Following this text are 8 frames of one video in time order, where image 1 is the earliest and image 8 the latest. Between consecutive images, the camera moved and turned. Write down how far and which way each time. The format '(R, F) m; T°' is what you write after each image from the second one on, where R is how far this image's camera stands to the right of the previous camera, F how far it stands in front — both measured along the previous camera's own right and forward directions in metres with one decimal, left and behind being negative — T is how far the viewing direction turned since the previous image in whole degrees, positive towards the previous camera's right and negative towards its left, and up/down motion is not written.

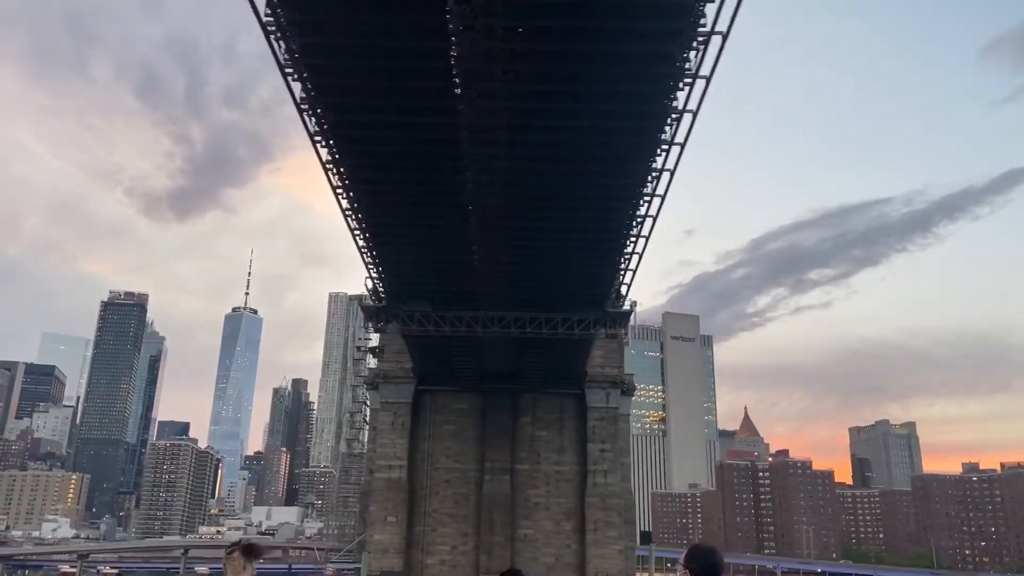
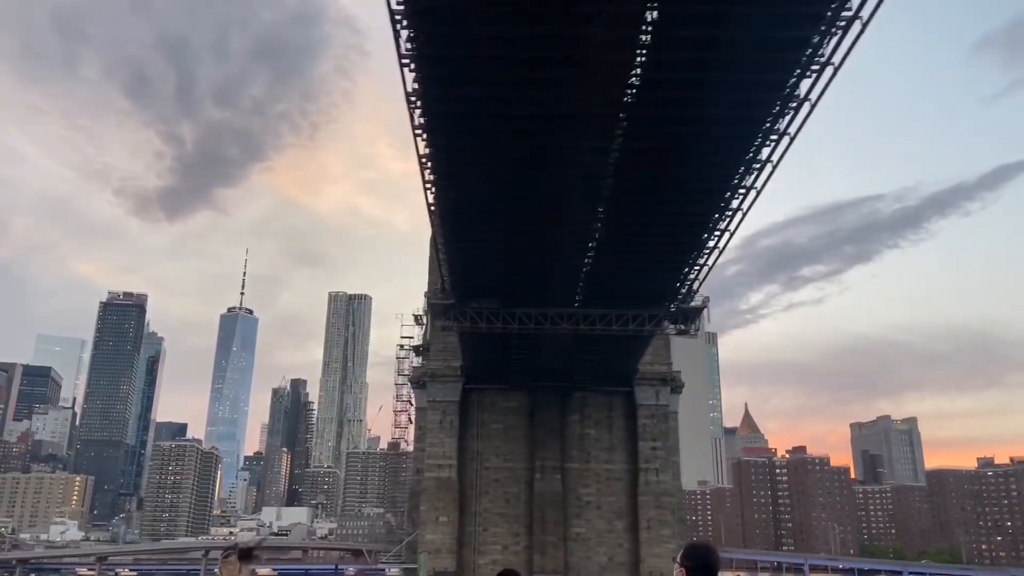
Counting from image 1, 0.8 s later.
(-2.8, +0.5) m; +1°
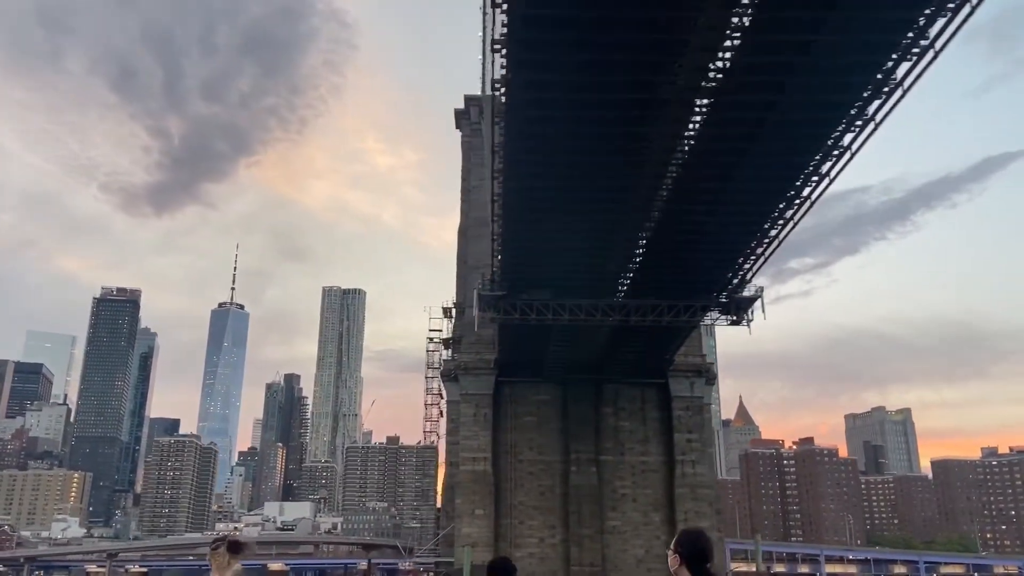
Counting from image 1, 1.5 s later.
(-2.2, +0.3) m; +1°
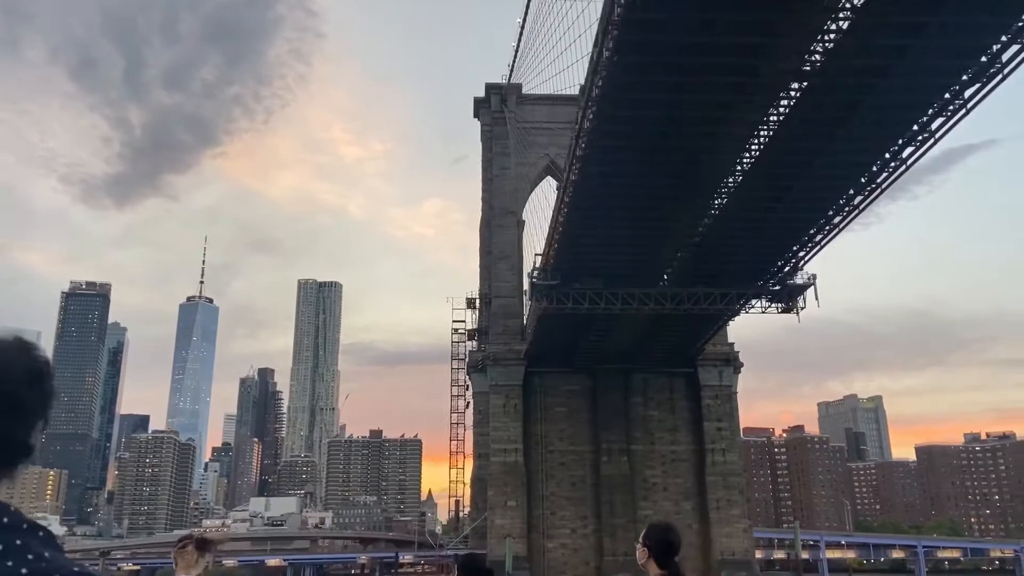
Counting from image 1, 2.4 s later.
(-3.0, +0.4) m; +2°
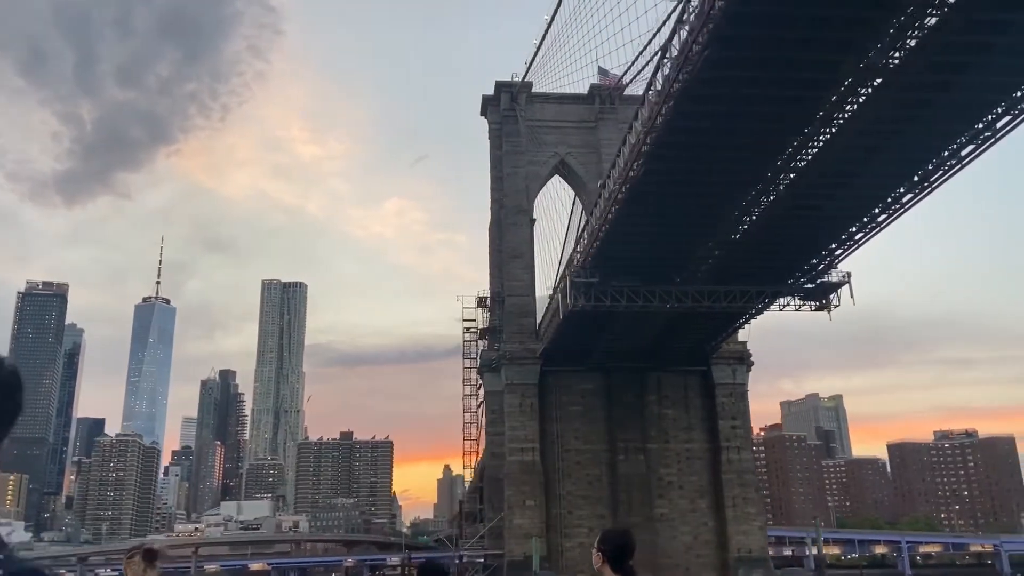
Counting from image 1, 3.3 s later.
(-2.8, +0.3) m; +3°
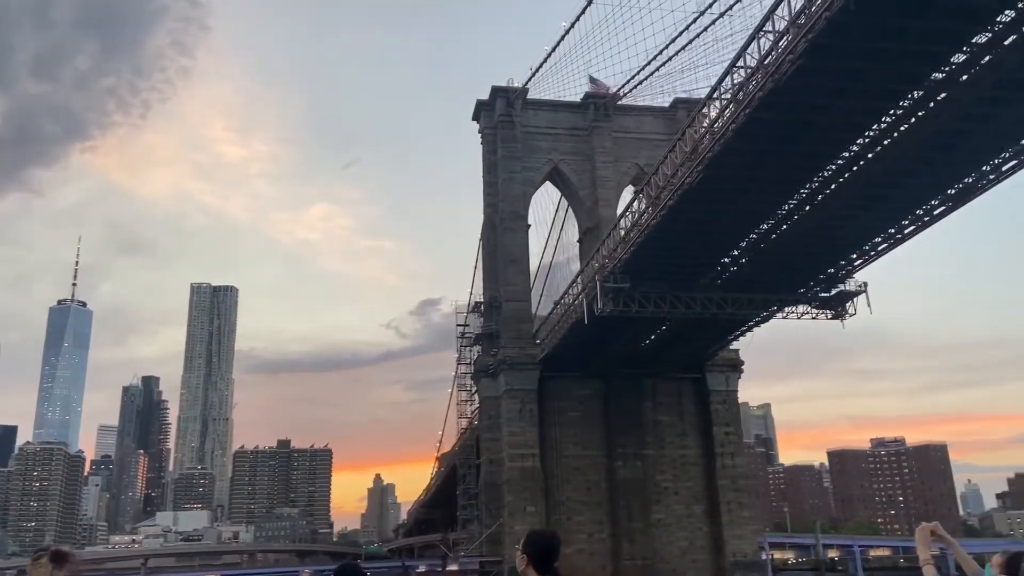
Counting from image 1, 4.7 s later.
(-3.6, +0.3) m; +5°
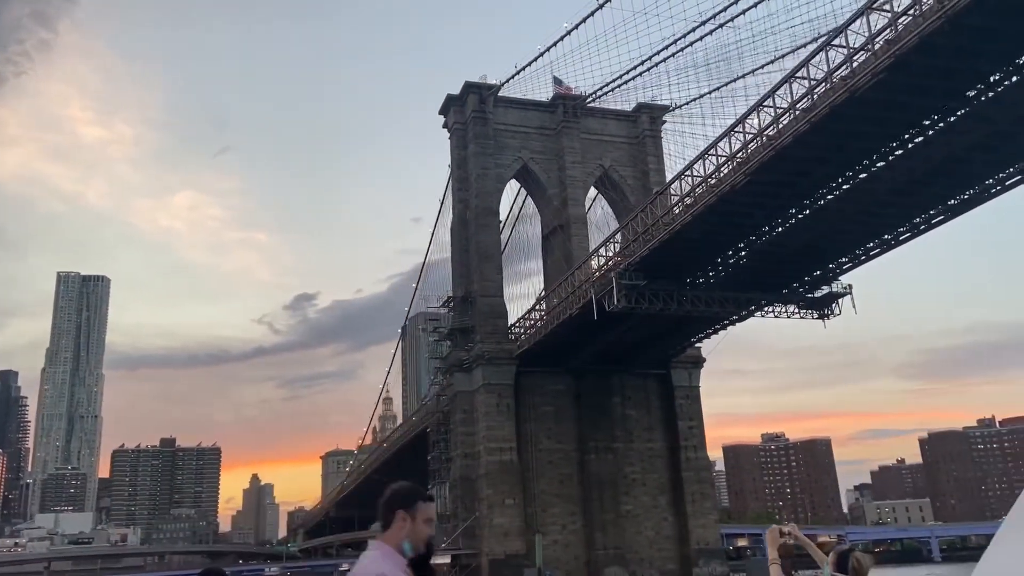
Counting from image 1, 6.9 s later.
(-5.1, 0.0) m; +8°
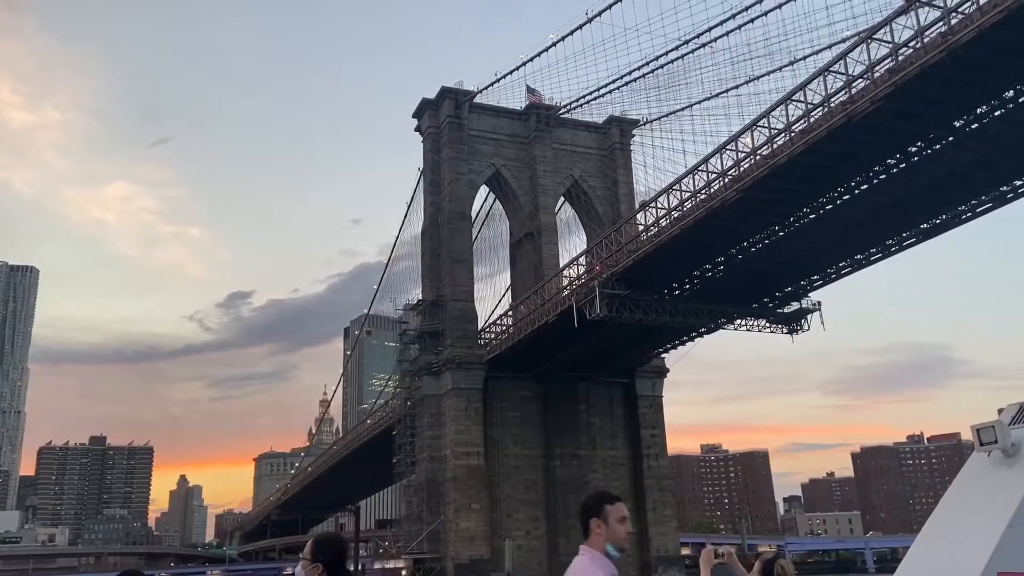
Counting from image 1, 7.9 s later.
(-1.7, -0.2) m; +4°
